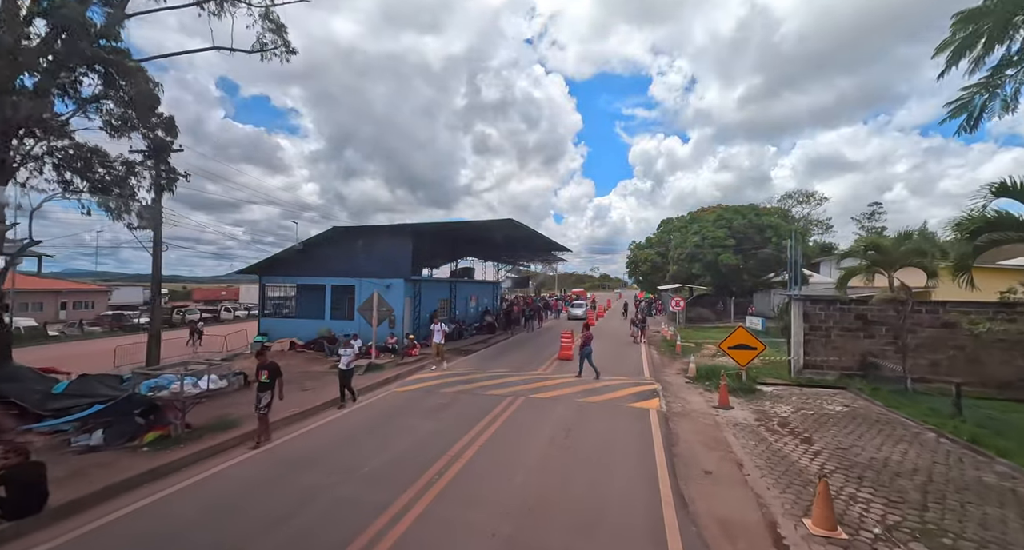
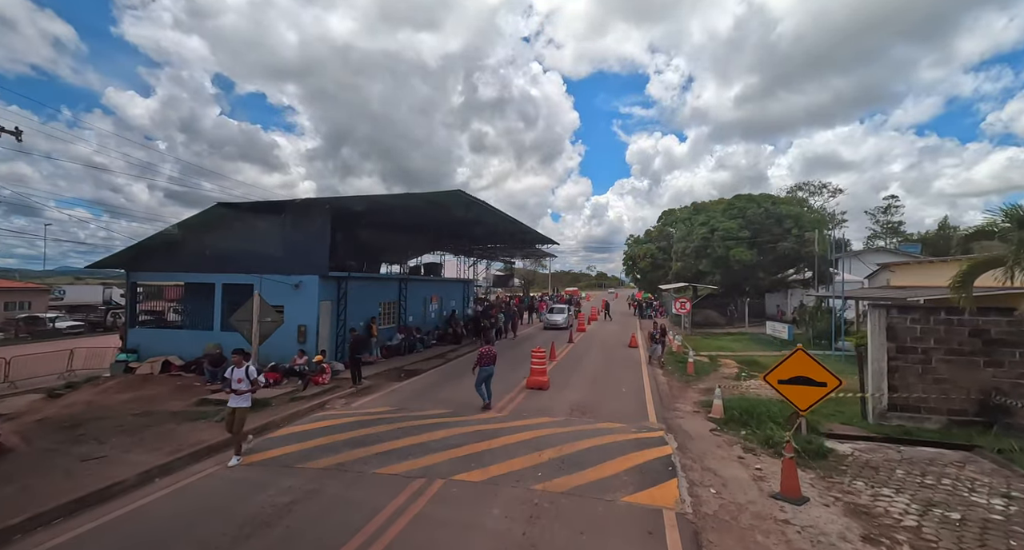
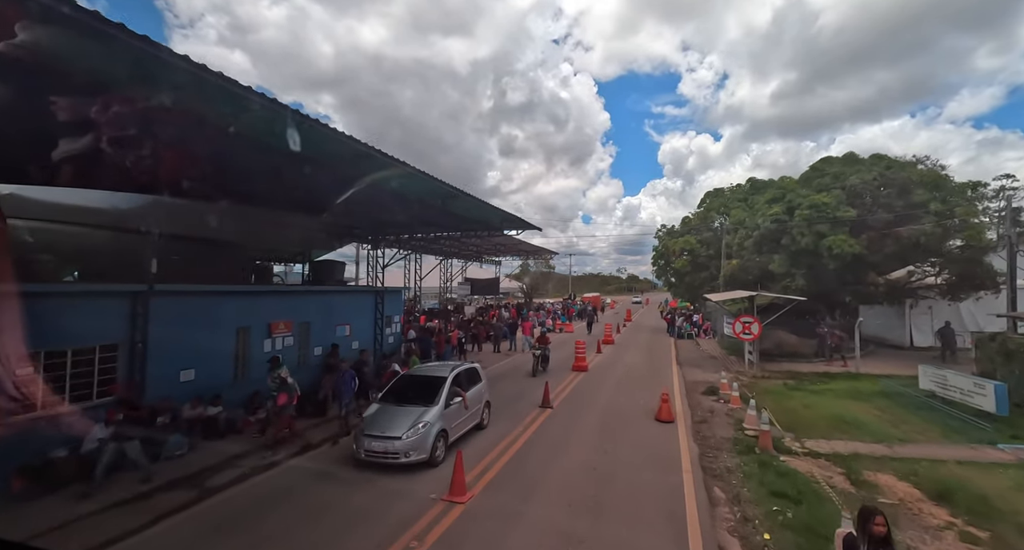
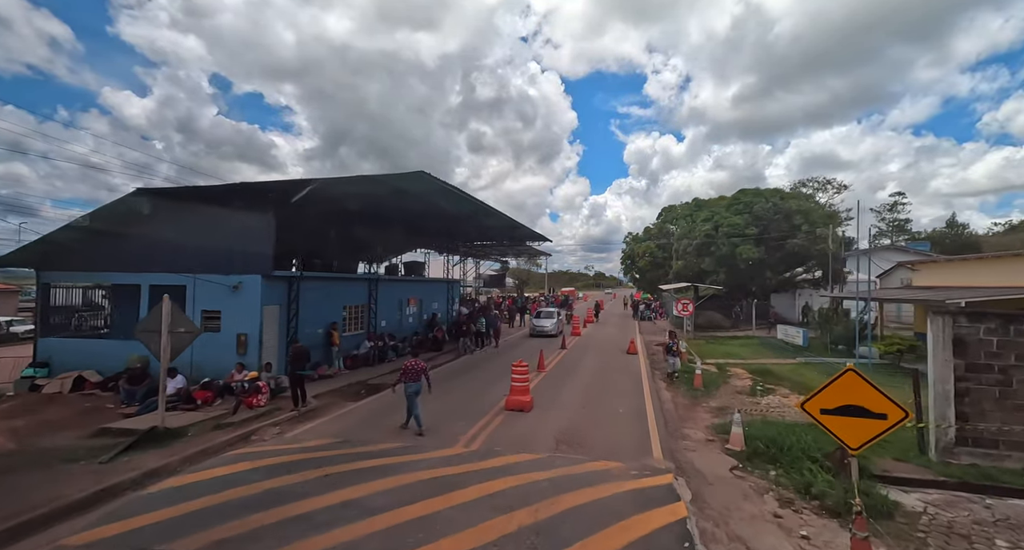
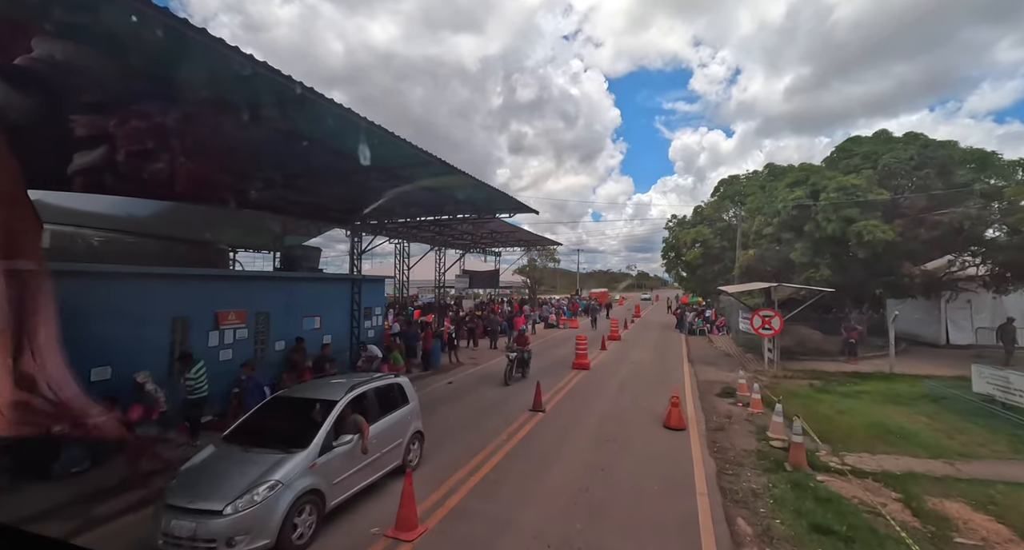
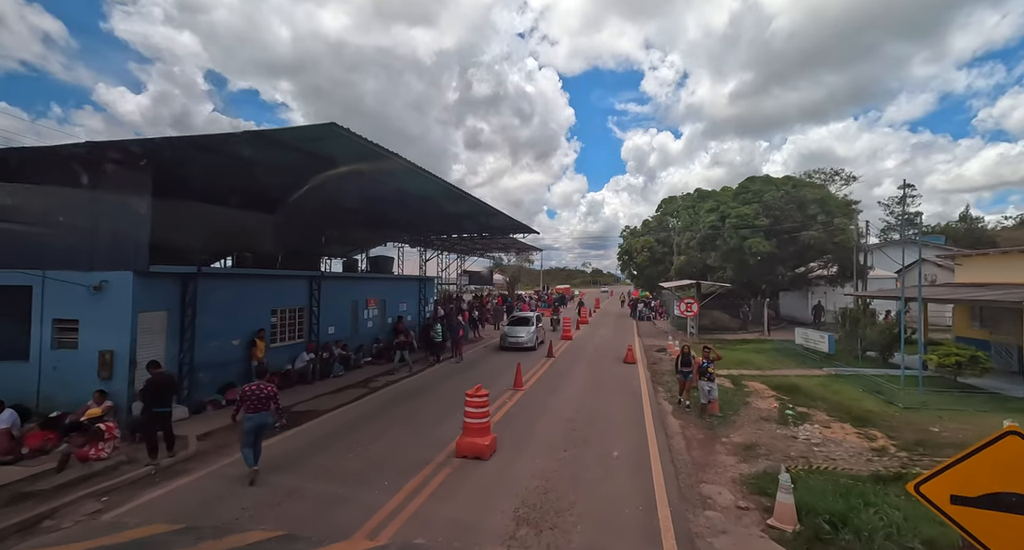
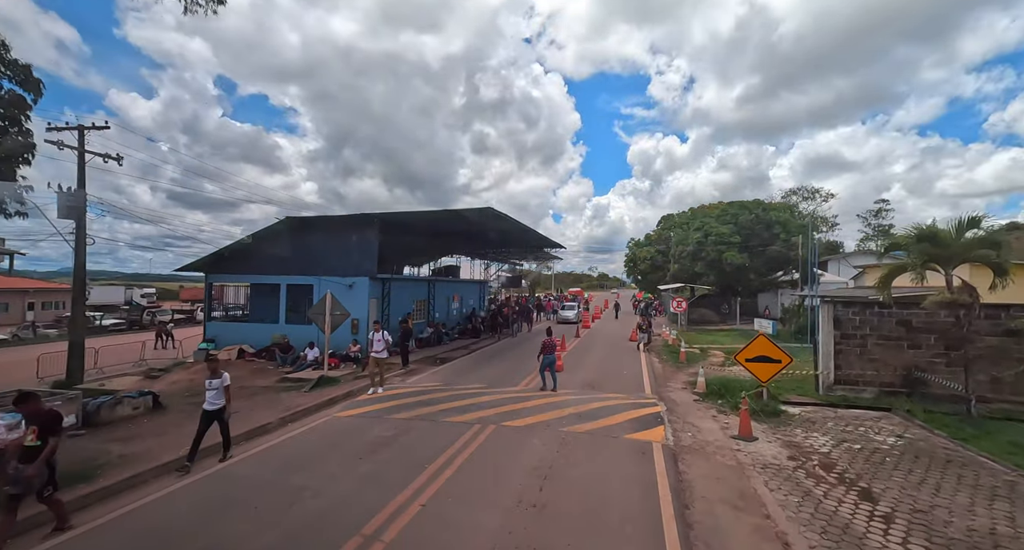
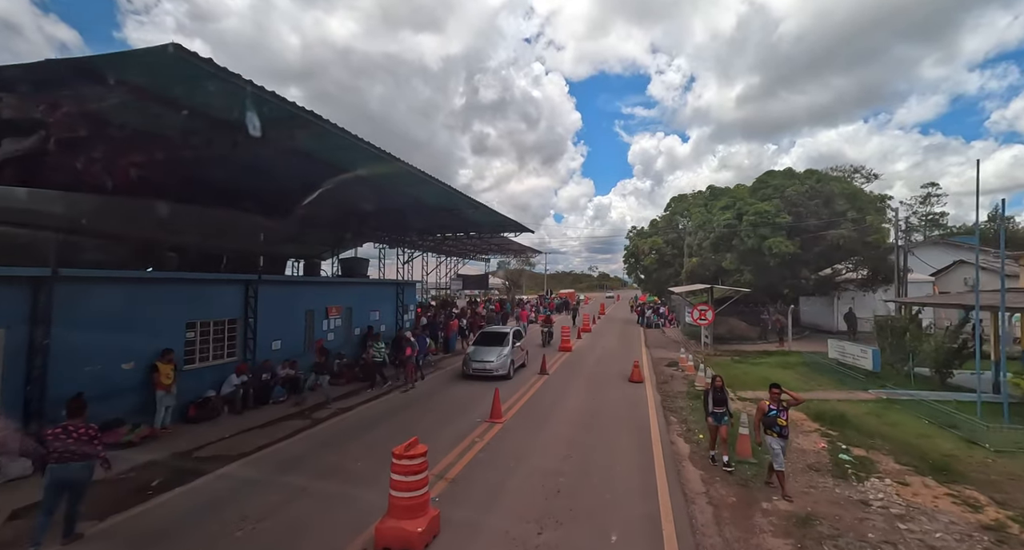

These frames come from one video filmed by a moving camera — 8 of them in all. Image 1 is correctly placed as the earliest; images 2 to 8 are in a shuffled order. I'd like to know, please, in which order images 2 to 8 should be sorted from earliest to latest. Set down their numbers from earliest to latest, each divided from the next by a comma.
7, 2, 4, 6, 8, 3, 5
